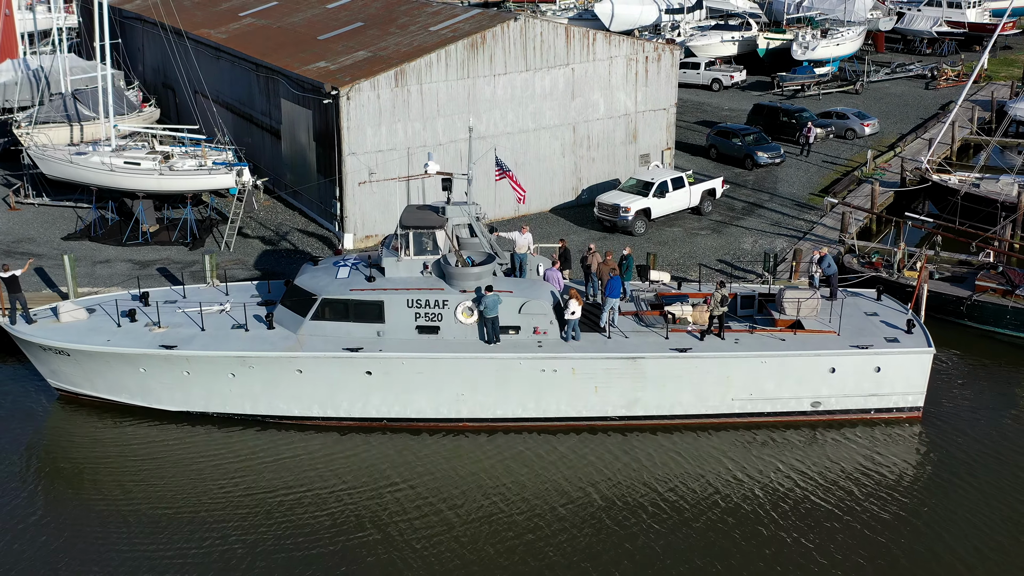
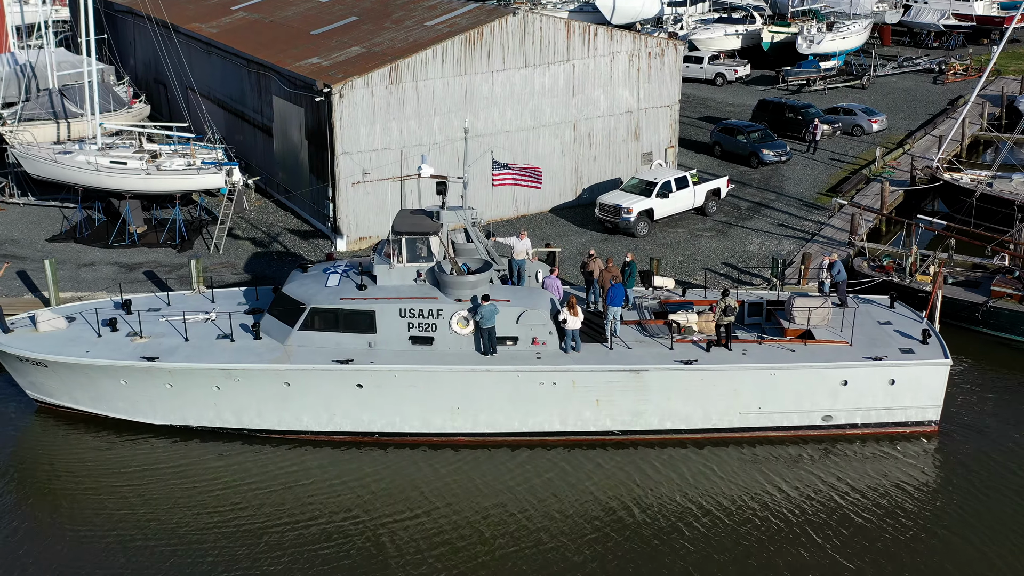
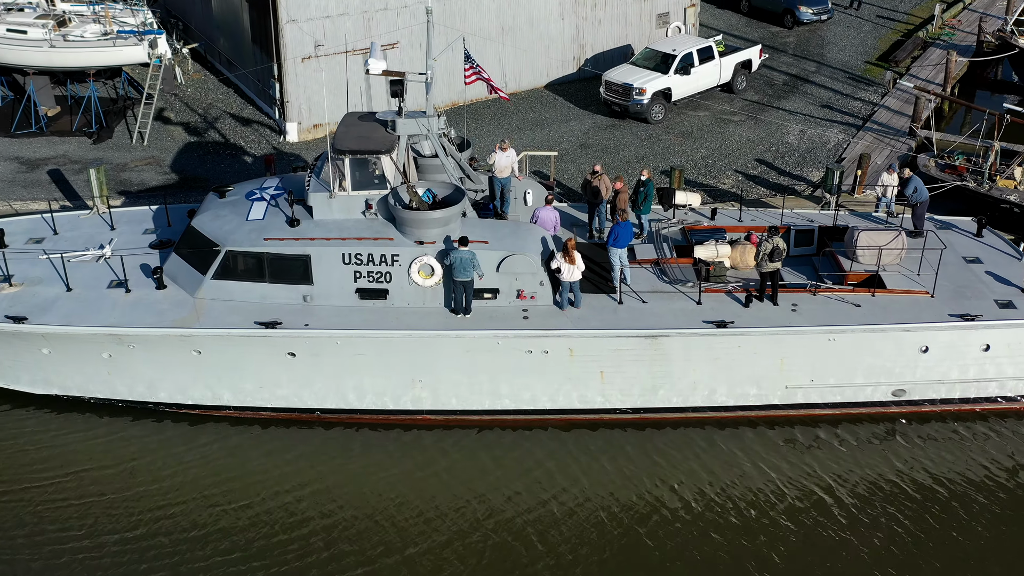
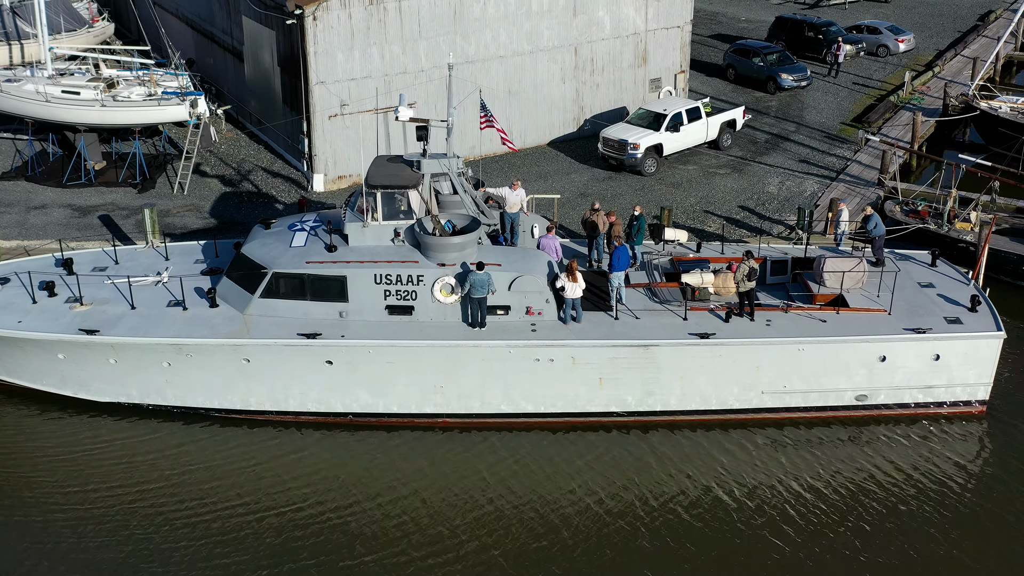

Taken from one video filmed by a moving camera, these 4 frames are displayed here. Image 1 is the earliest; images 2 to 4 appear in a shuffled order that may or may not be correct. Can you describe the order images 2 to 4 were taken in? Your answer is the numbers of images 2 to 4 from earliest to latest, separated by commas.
2, 4, 3
